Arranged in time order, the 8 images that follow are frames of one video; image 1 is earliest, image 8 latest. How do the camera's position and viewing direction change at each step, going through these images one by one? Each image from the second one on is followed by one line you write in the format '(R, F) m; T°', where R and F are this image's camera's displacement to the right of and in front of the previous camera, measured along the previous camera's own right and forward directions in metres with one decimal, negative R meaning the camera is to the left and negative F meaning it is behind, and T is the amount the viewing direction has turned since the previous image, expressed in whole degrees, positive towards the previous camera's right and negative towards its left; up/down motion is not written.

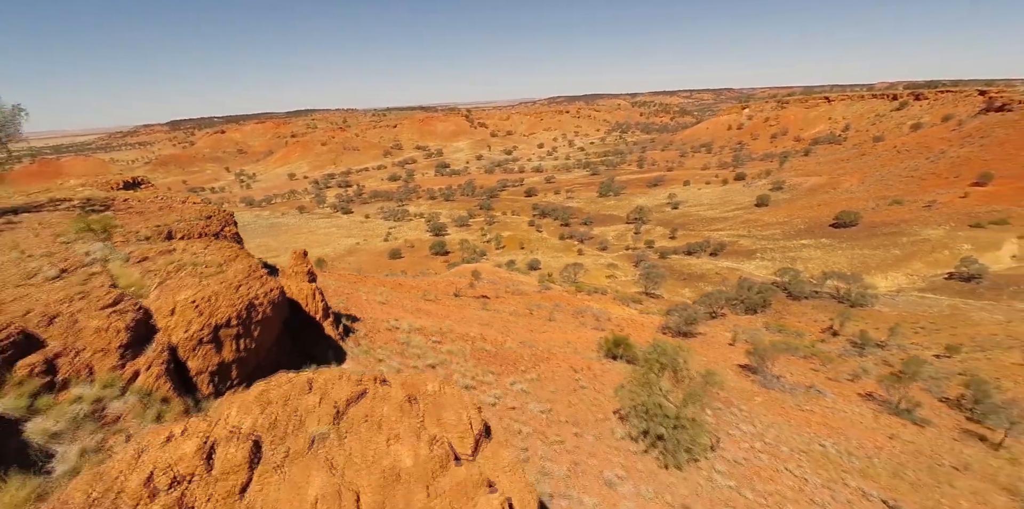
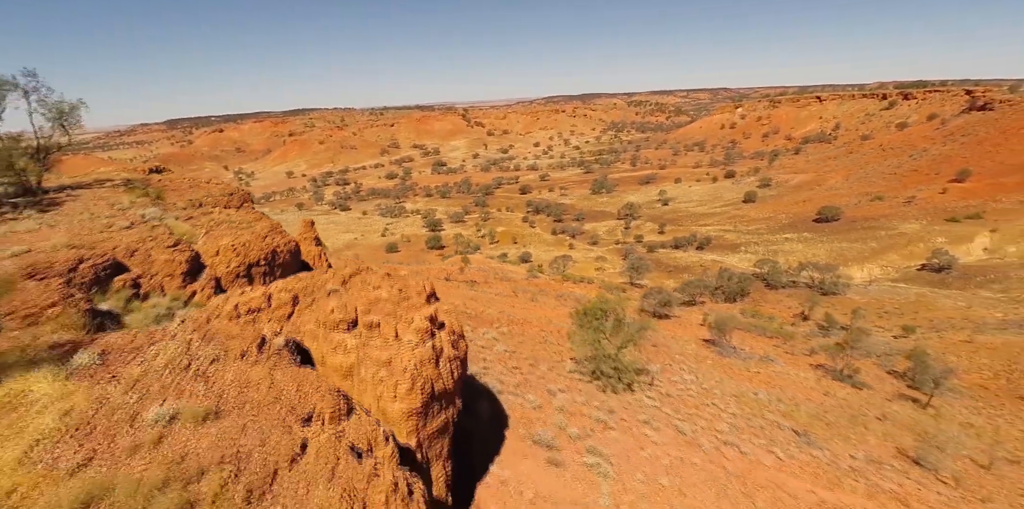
(+0.6, -1.6) m; 0°
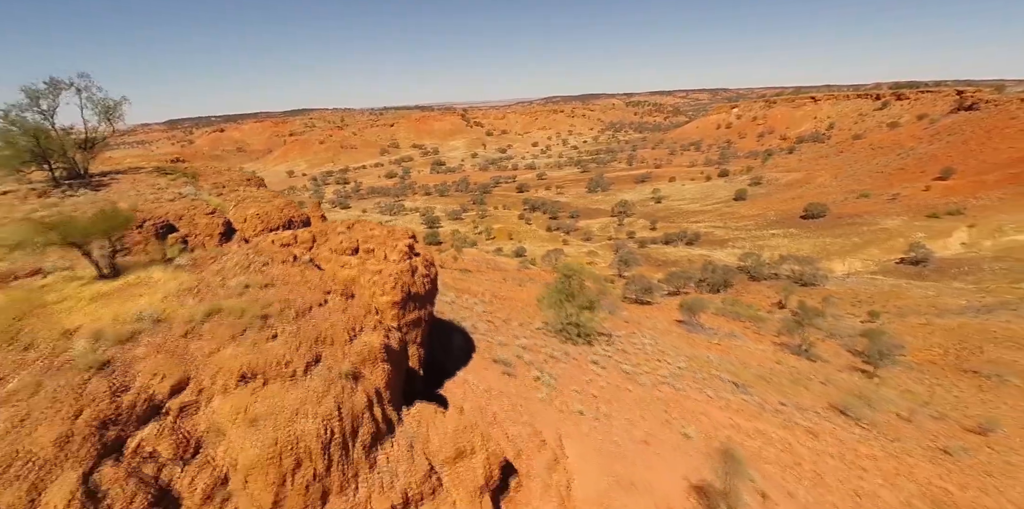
(+0.6, -1.6) m; 0°
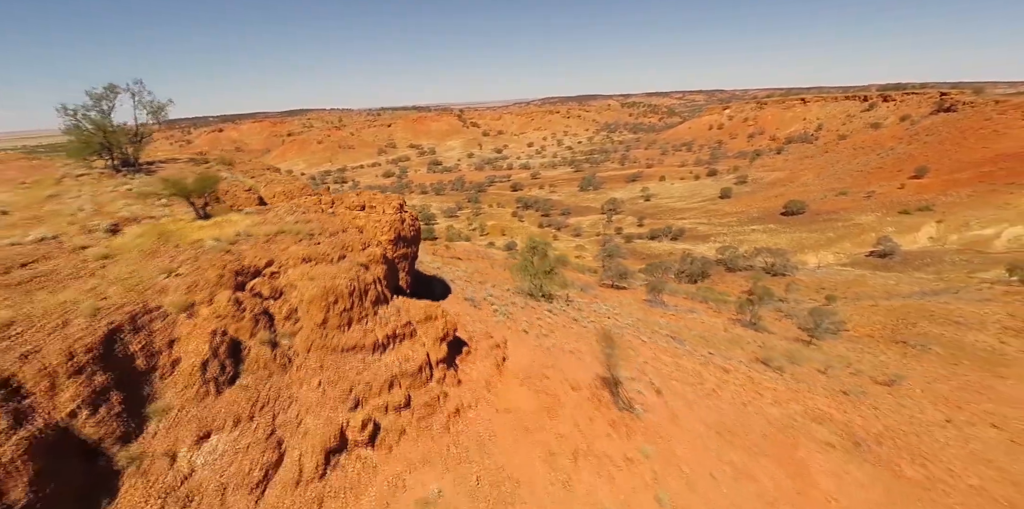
(+0.7, -2.3) m; 0°
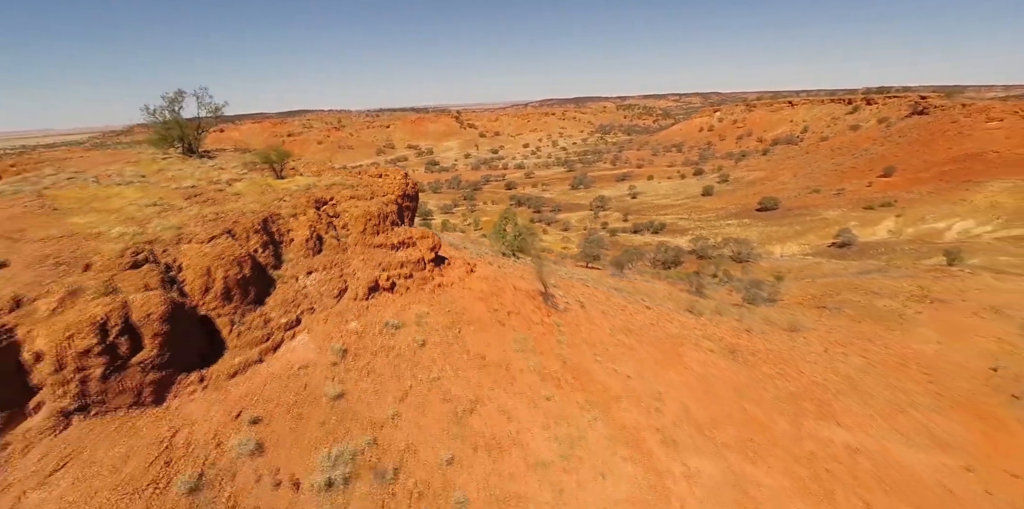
(+0.8, -3.8) m; 0°
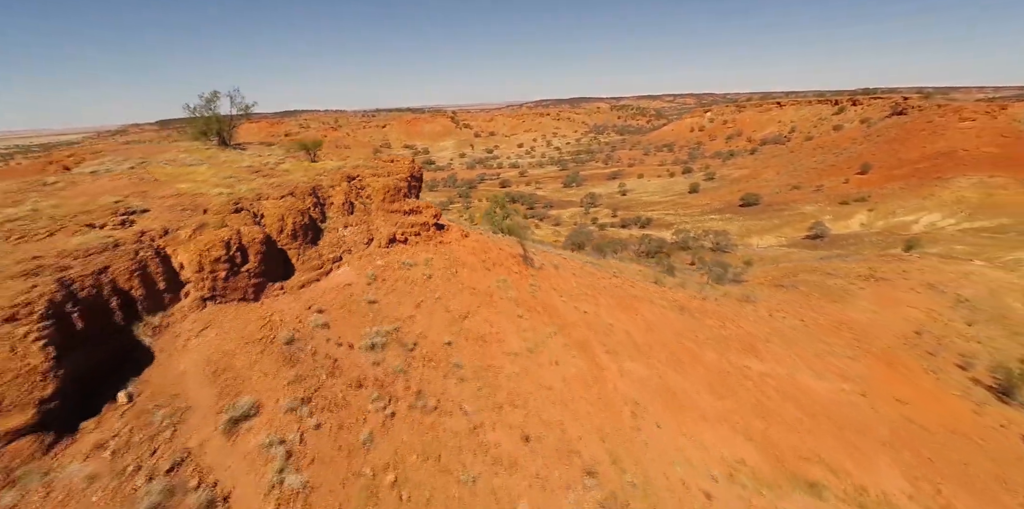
(+0.3, -2.8) m; +1°
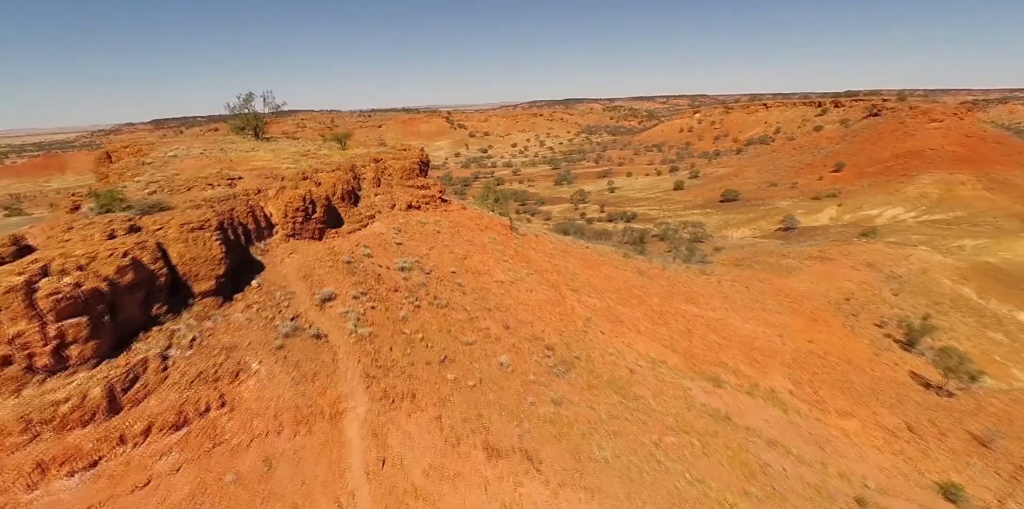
(+0.2, -3.6) m; +1°
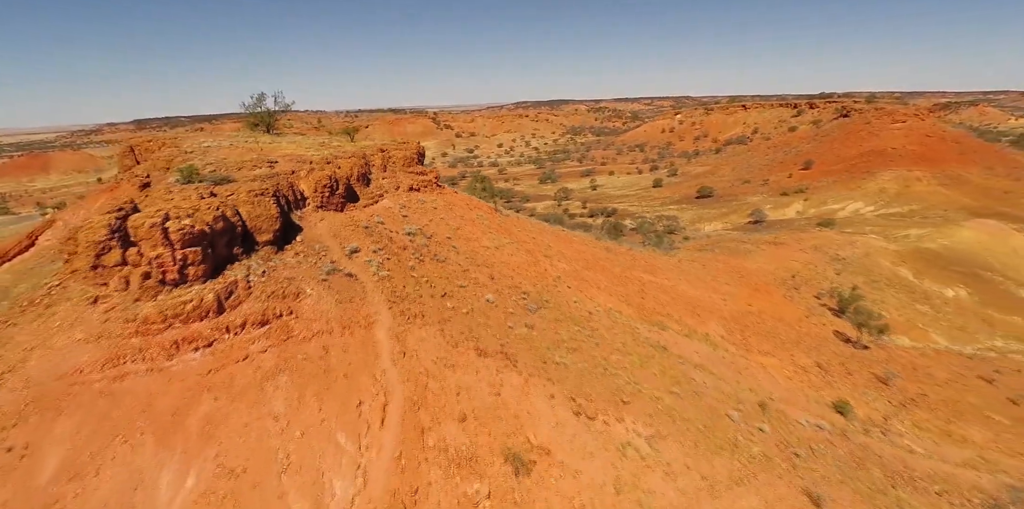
(+0.1, -3.0) m; +2°
